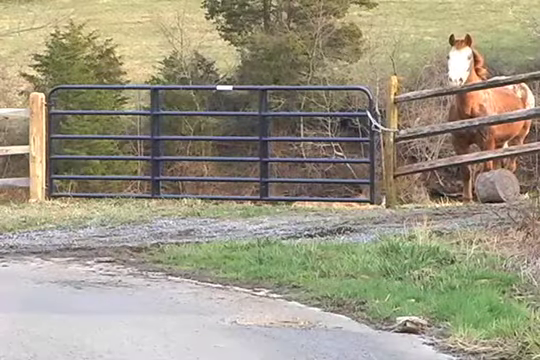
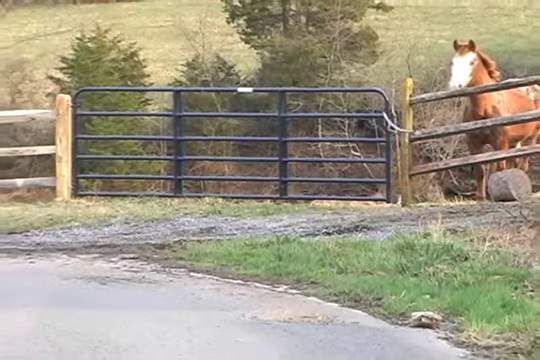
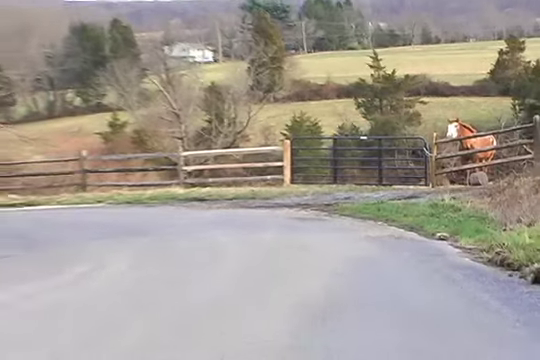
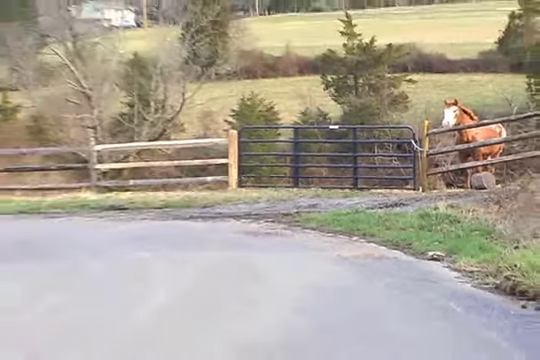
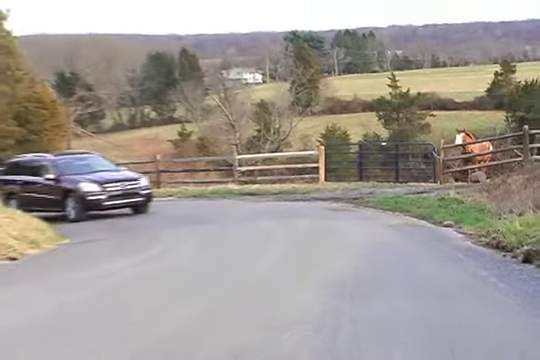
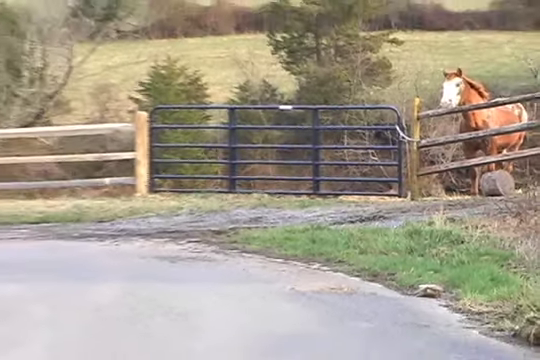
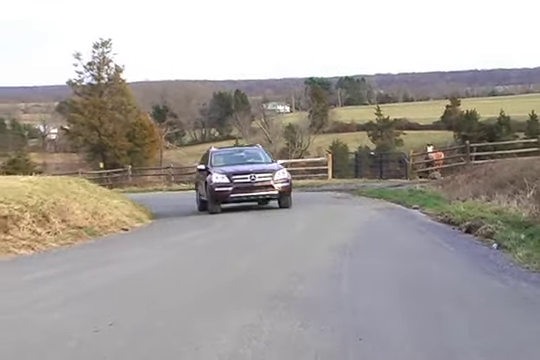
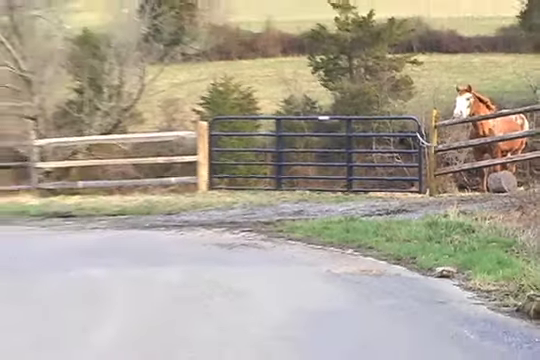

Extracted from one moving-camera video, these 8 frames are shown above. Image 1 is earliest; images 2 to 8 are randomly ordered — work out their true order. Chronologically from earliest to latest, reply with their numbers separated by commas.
2, 6, 8, 4, 3, 5, 7
